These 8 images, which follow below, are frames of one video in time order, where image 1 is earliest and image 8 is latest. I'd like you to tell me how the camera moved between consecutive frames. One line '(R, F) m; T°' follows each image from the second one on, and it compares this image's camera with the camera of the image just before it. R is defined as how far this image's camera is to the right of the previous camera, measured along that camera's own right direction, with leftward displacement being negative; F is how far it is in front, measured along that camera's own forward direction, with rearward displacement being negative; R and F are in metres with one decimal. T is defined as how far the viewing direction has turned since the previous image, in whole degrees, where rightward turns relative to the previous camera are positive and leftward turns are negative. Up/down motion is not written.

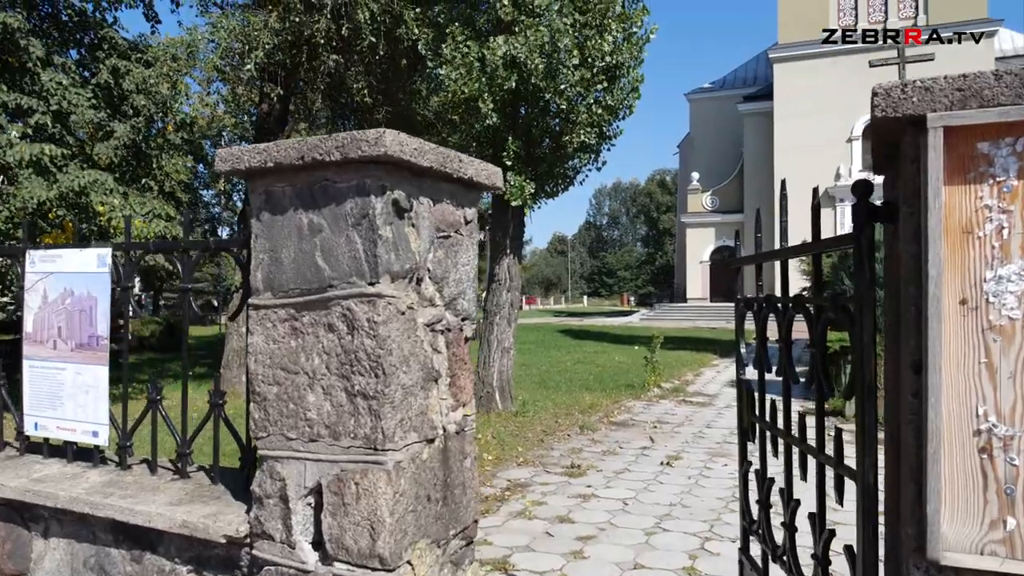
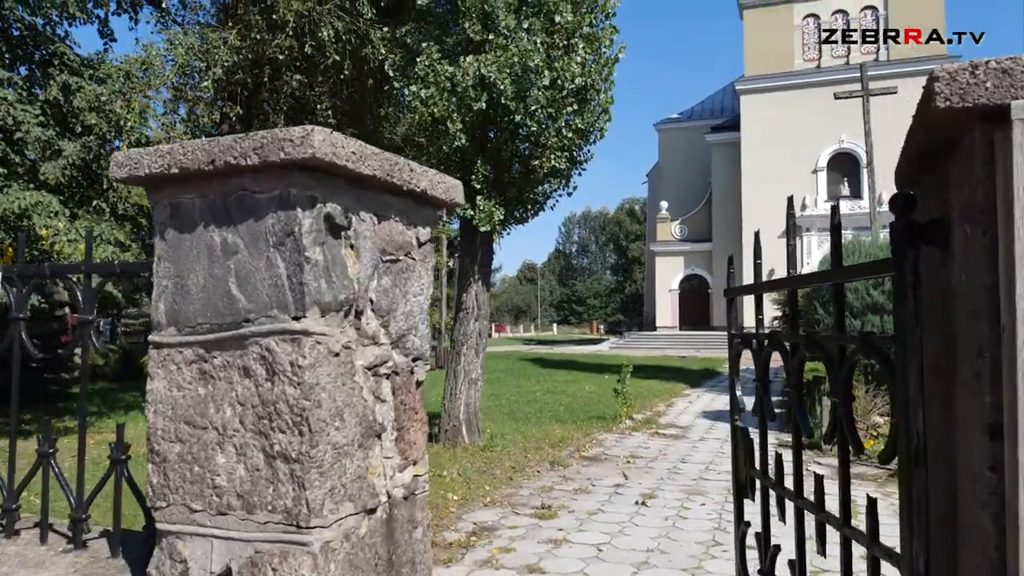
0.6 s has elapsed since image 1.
(0.0, +0.3) m; +2°
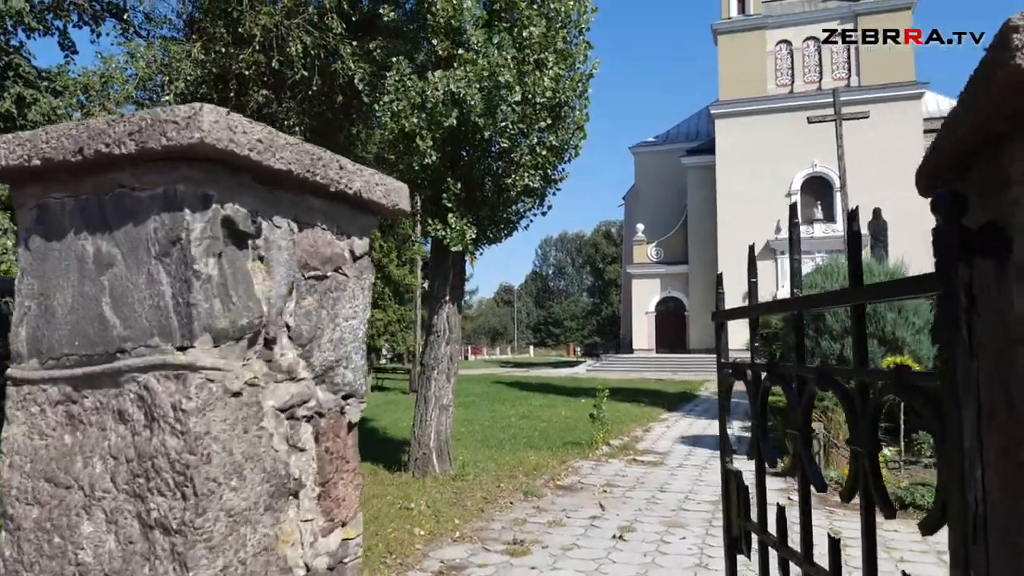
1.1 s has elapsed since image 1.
(0.0, +0.3) m; +2°
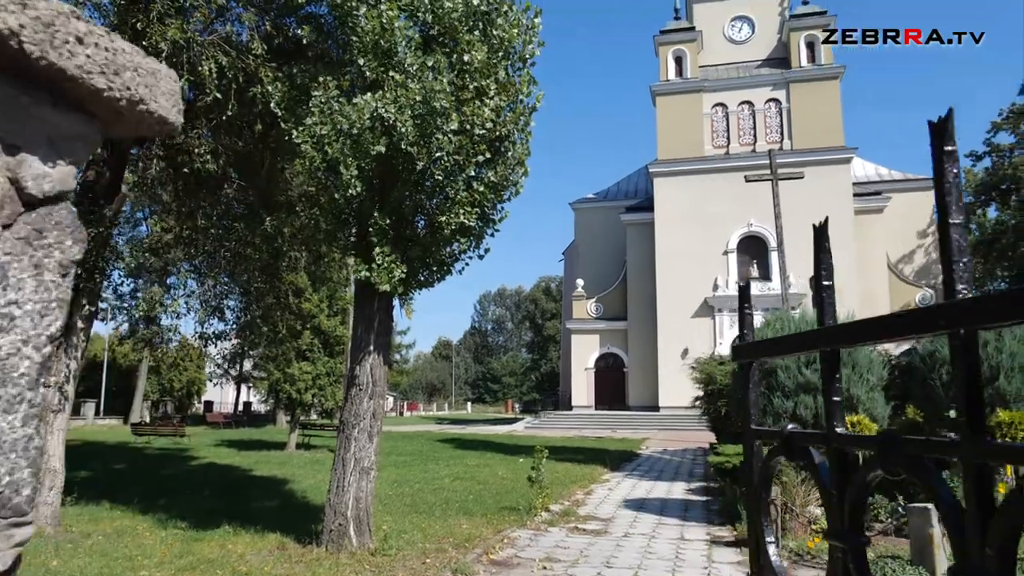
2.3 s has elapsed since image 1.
(+0.1, +0.8) m; +4°
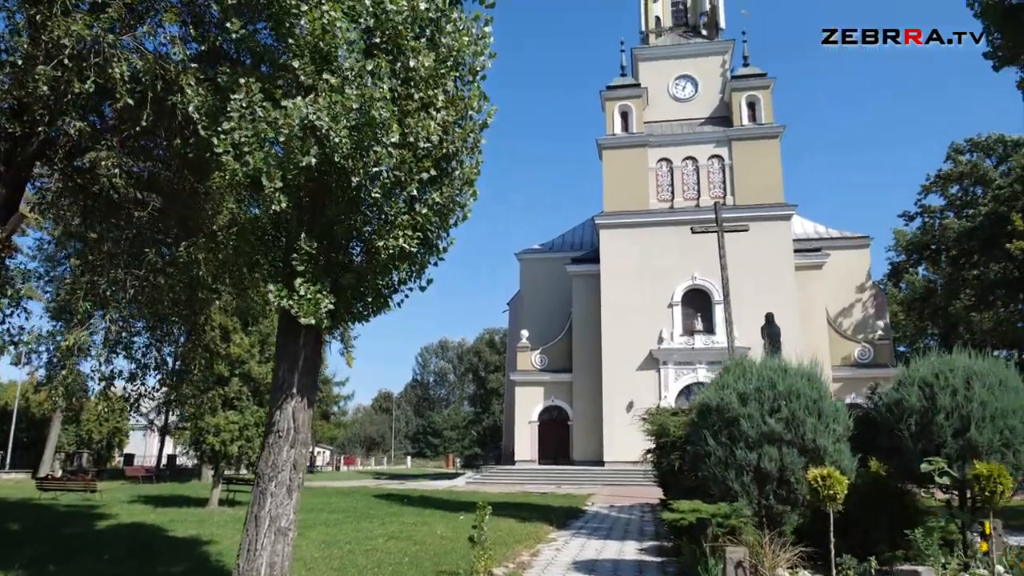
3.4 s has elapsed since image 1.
(0.0, +0.8) m; +4°
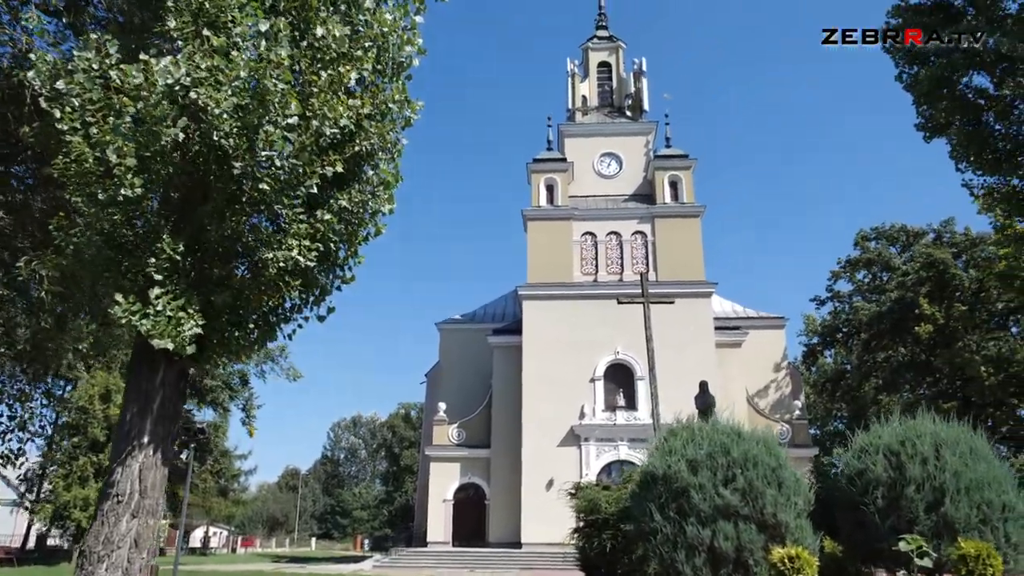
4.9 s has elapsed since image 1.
(0.0, +1.2) m; +6°
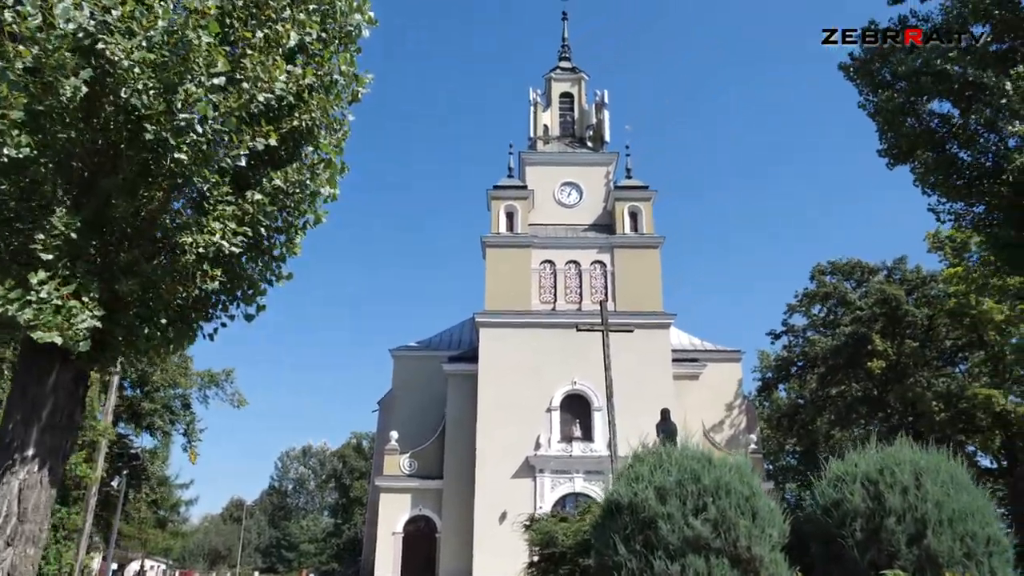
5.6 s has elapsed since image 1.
(0.0, +0.6) m; +3°
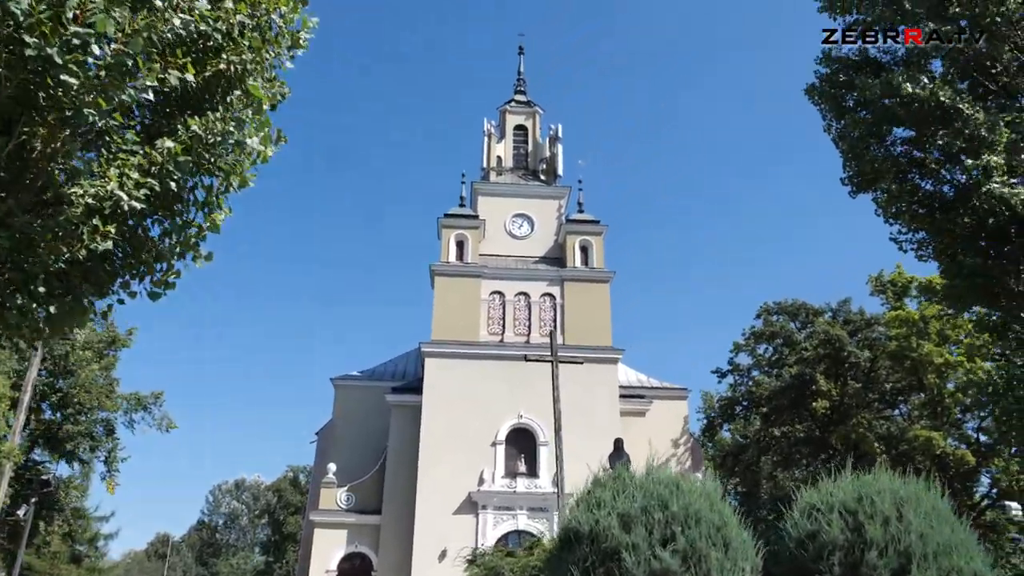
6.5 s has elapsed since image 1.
(-0.1, +0.7) m; +4°
